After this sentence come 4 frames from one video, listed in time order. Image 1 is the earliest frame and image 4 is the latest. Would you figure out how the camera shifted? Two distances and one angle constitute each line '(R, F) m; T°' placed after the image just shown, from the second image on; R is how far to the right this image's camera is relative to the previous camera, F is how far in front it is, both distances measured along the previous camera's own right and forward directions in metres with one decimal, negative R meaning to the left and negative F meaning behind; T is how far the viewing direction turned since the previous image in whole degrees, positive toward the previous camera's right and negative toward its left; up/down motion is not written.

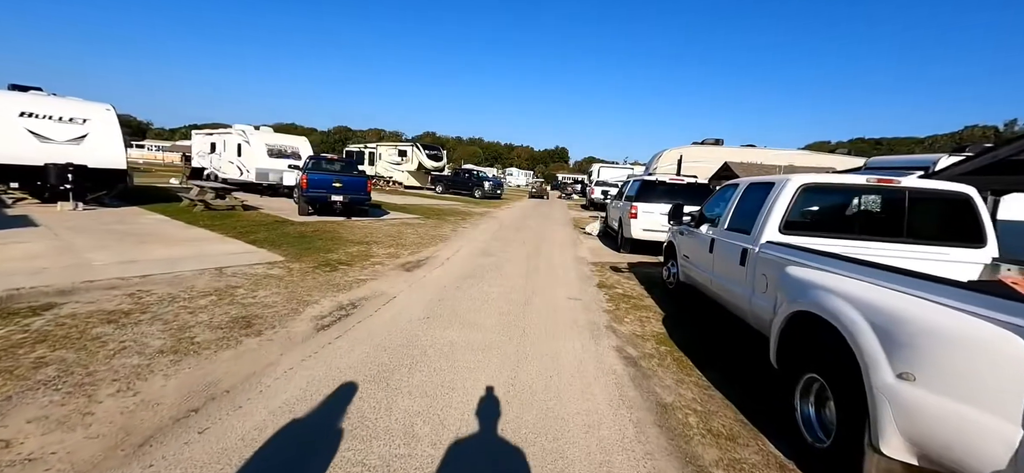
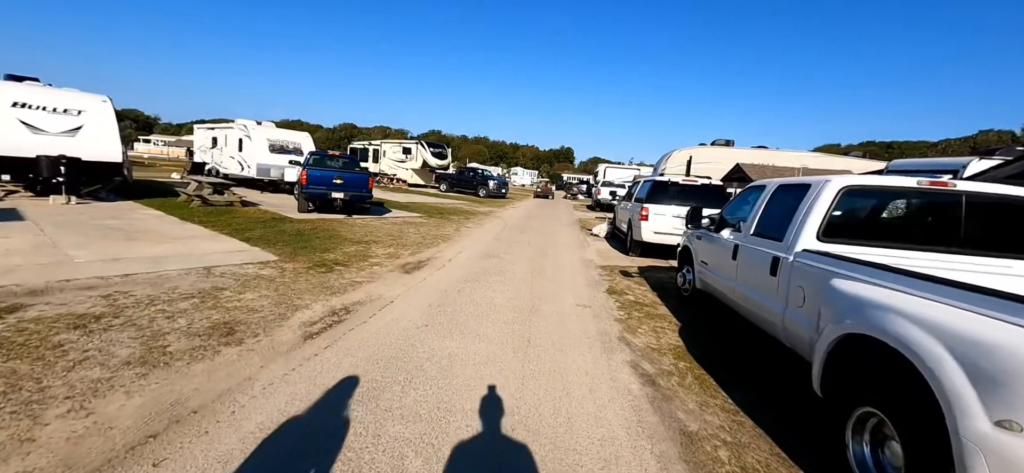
(-0.1, +0.9) m; -1°
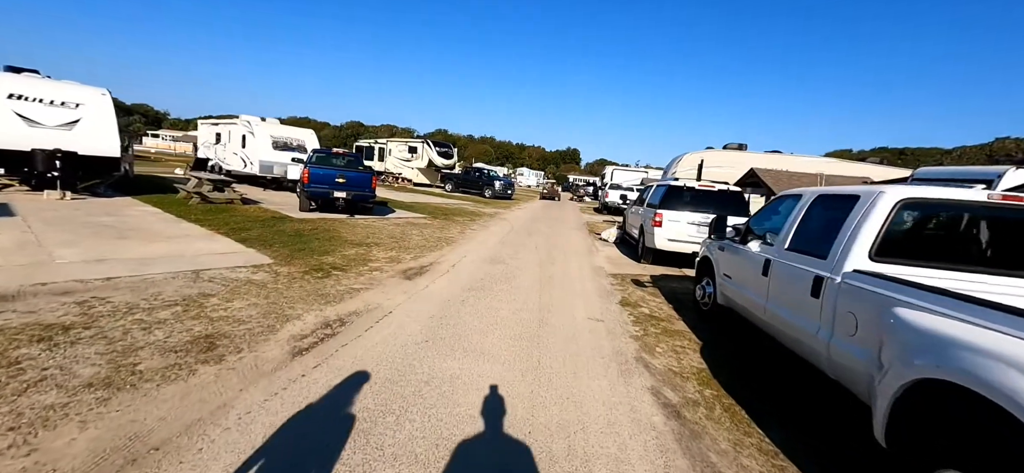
(-0.1, +0.9) m; -1°
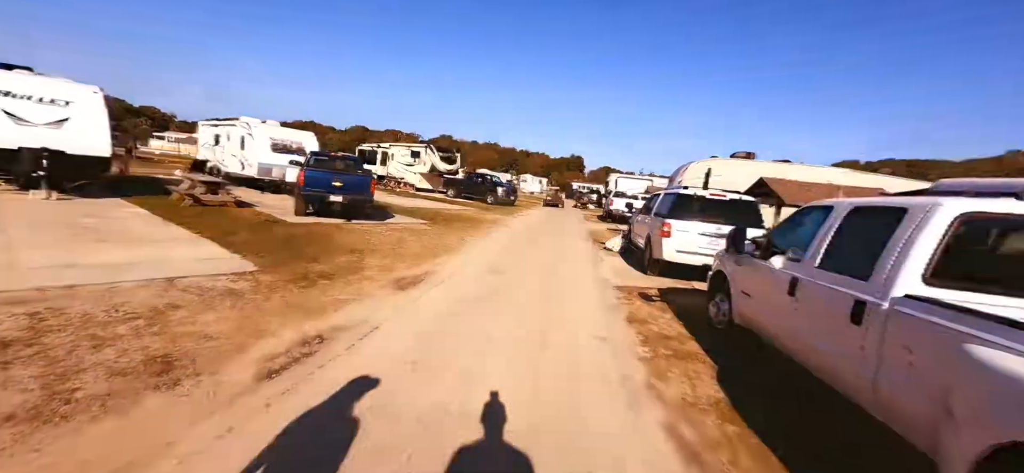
(+0.1, +1.0) m; 0°
